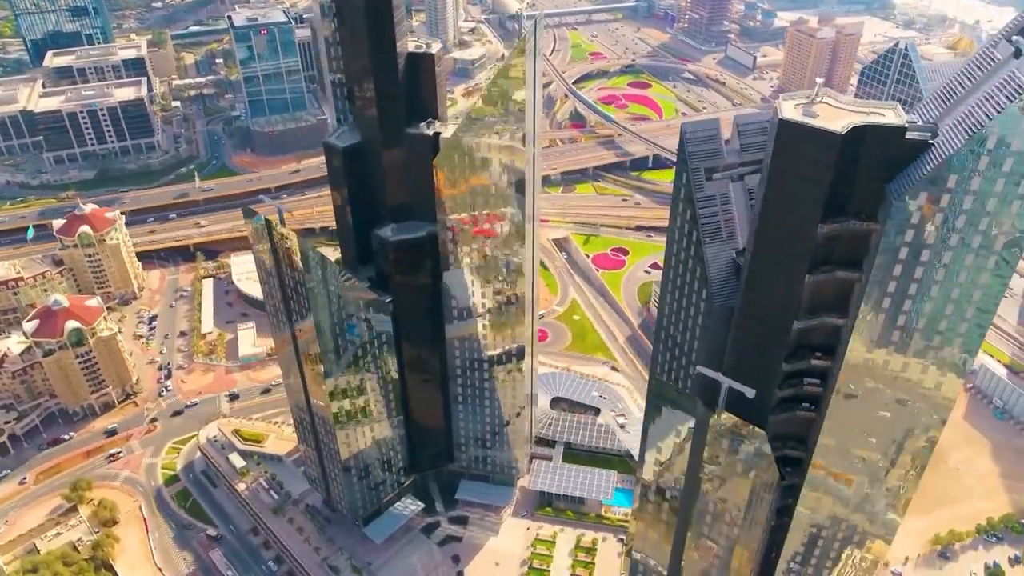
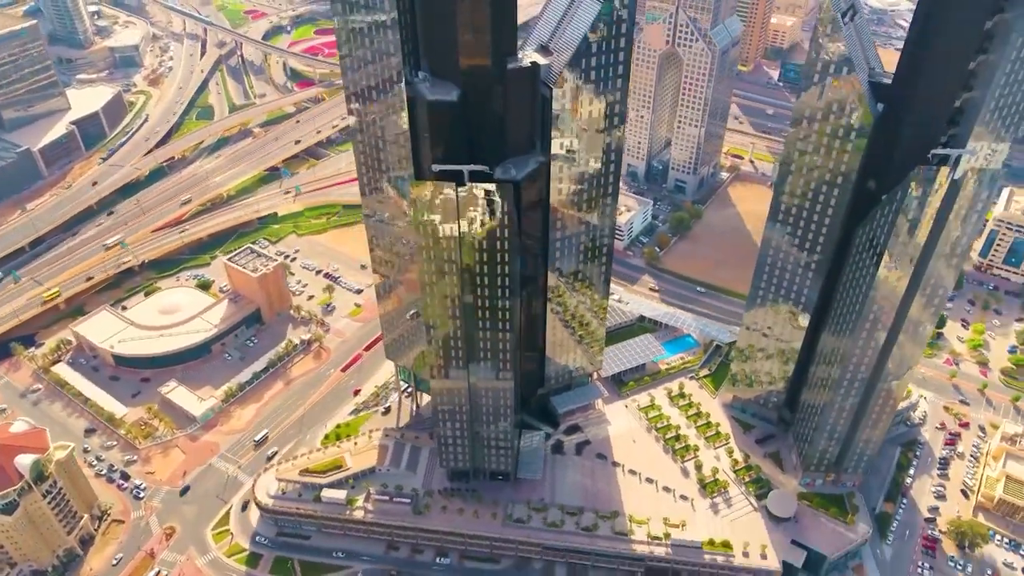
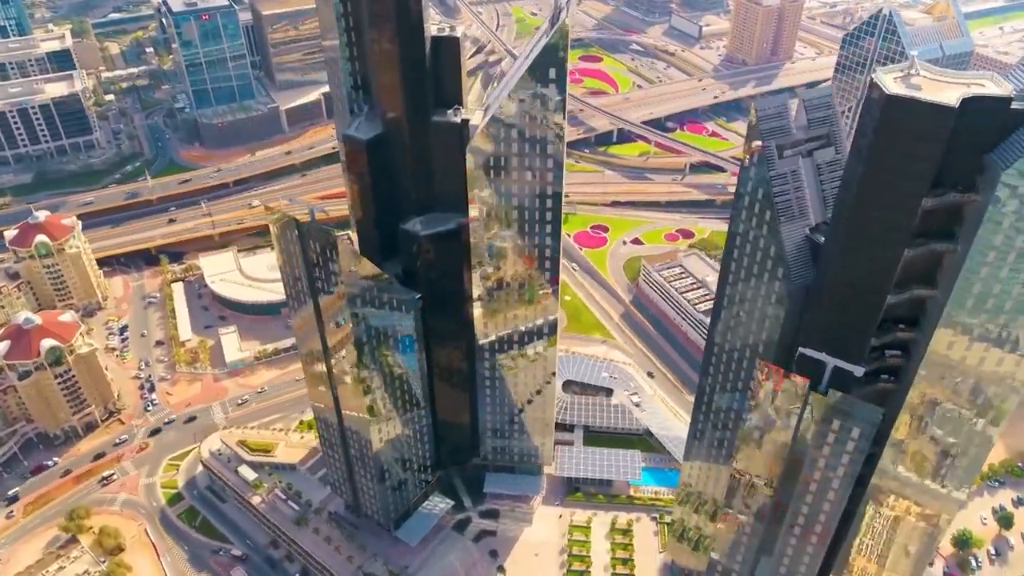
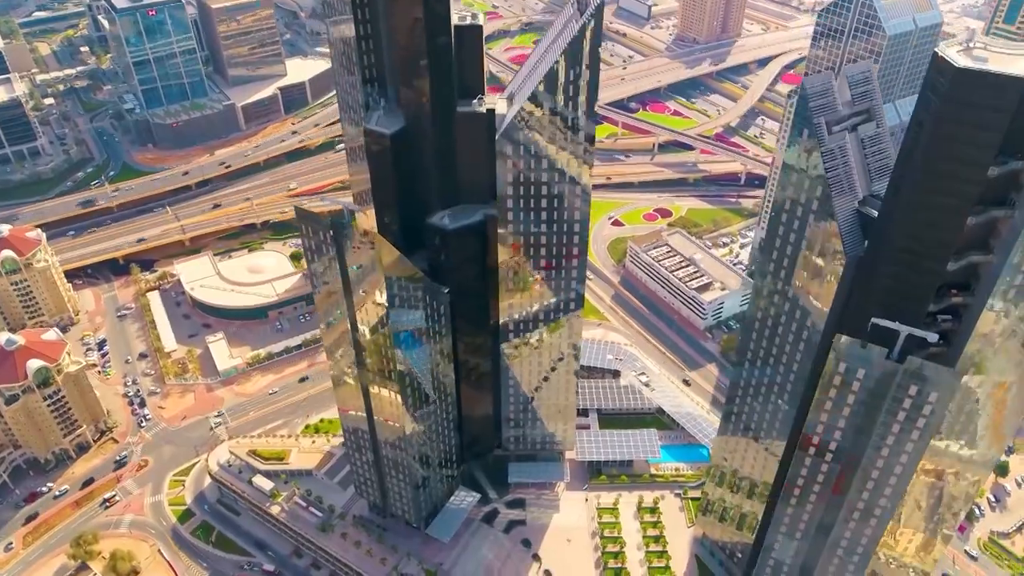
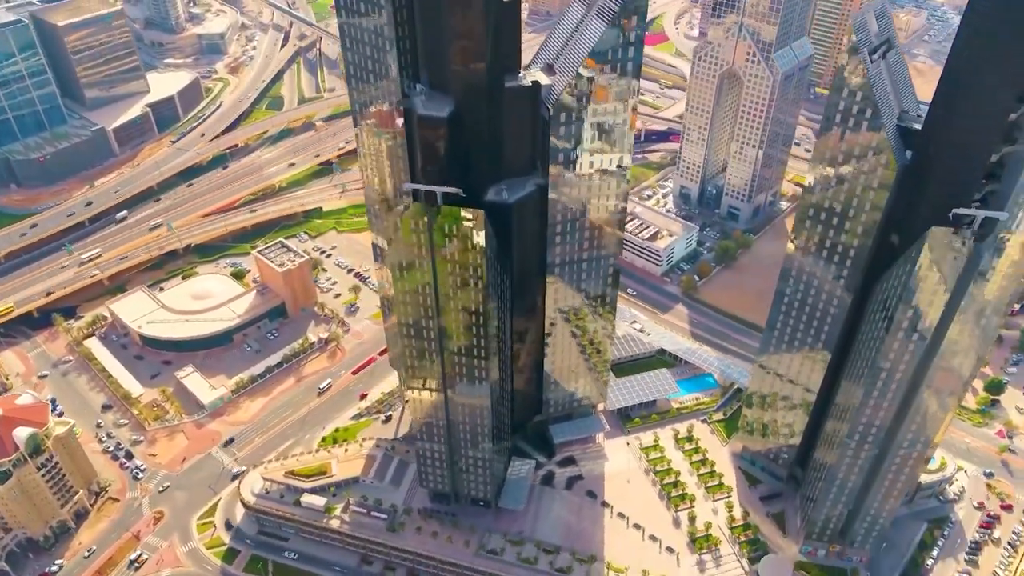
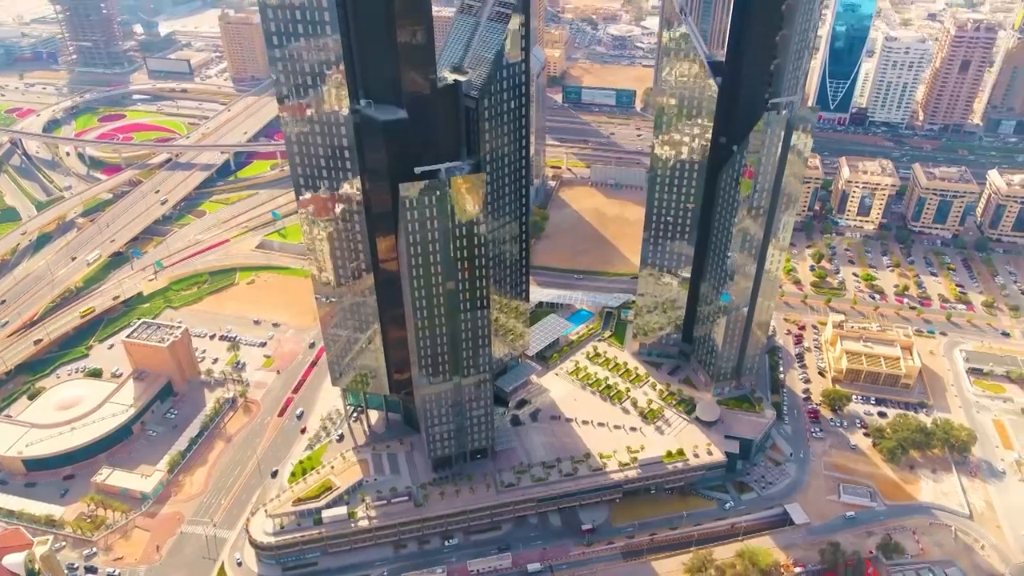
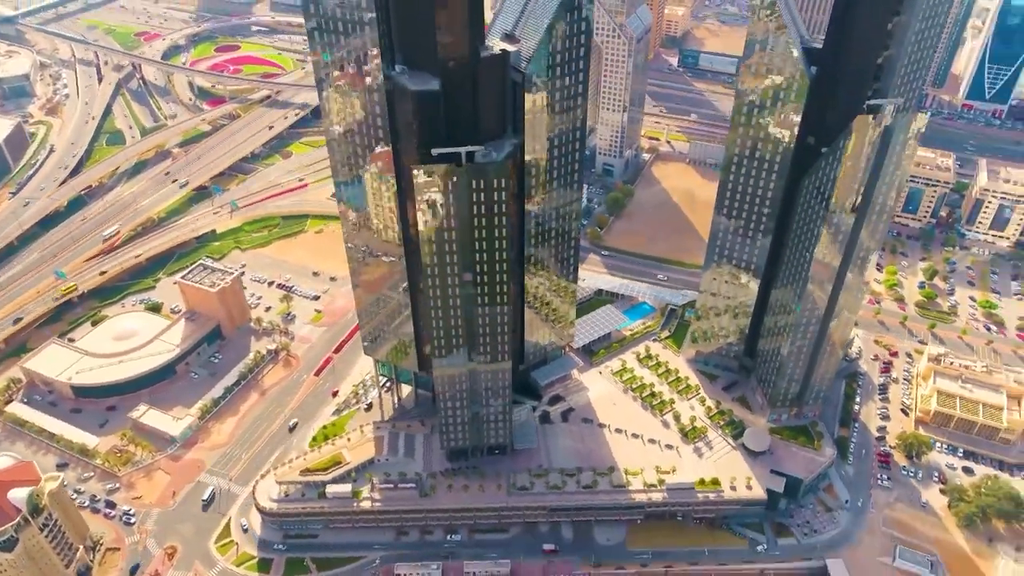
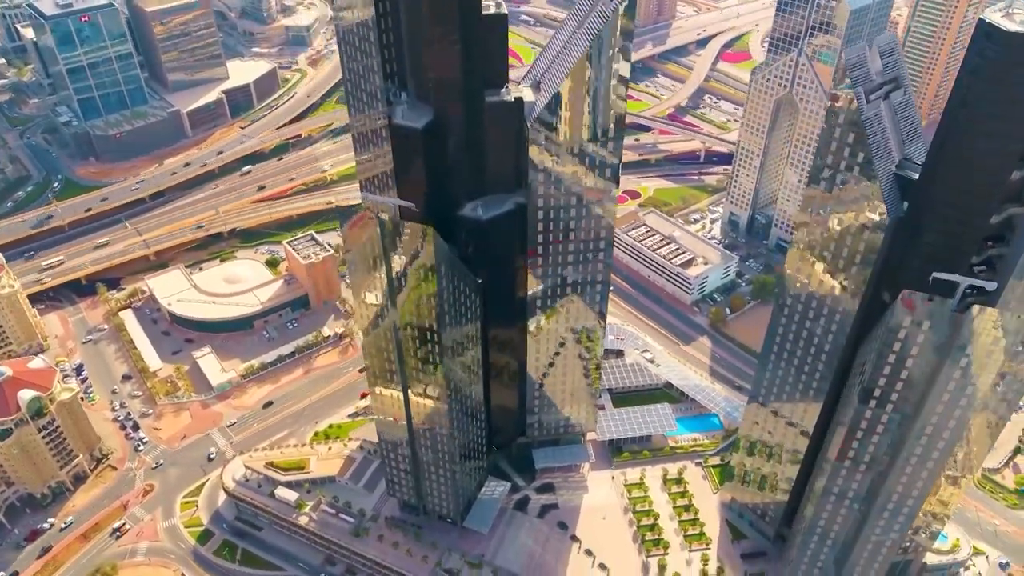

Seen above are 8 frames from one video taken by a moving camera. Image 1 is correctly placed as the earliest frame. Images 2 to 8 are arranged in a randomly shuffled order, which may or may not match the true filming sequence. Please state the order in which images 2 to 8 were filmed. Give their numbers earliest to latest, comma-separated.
3, 4, 8, 5, 2, 7, 6
